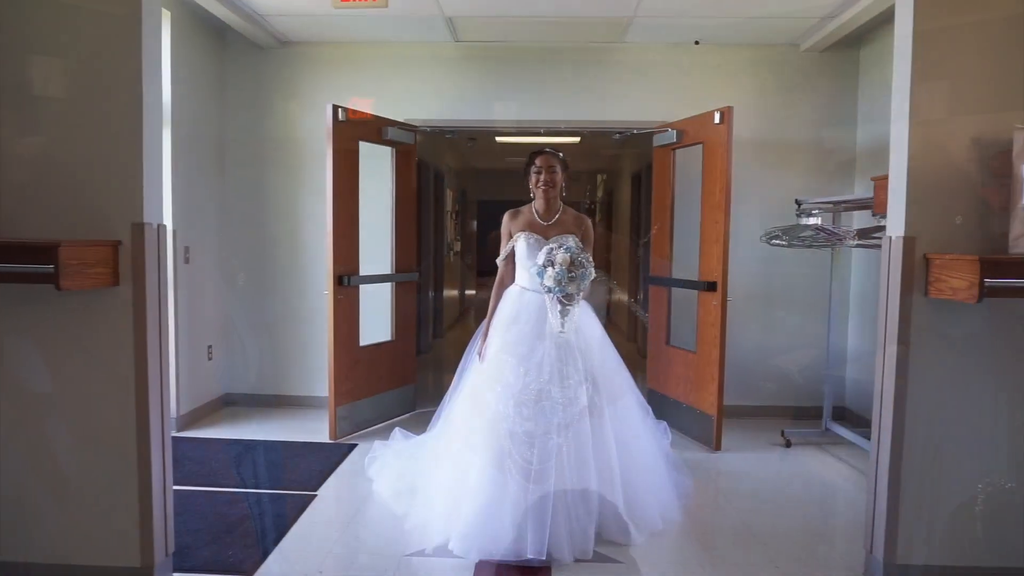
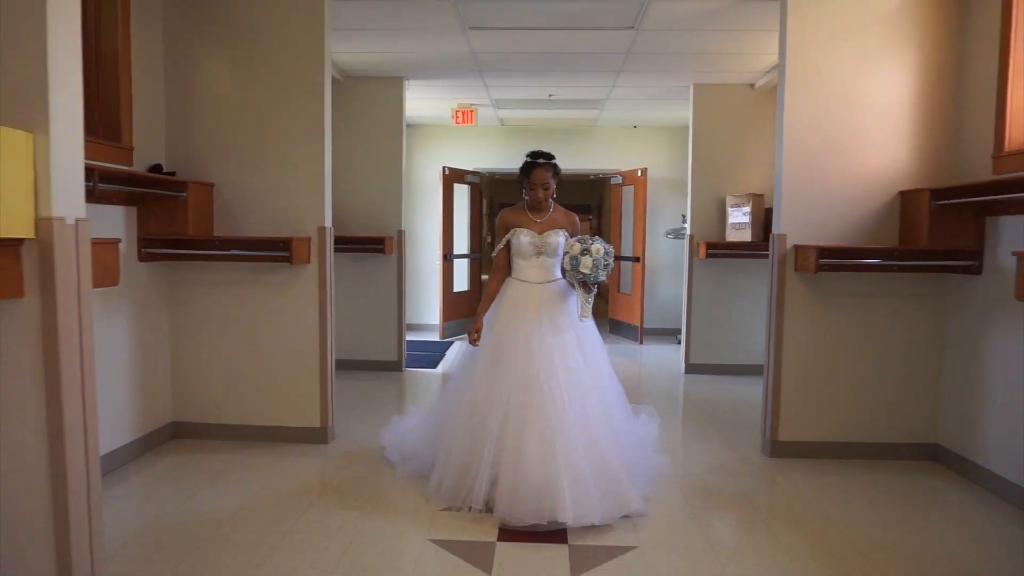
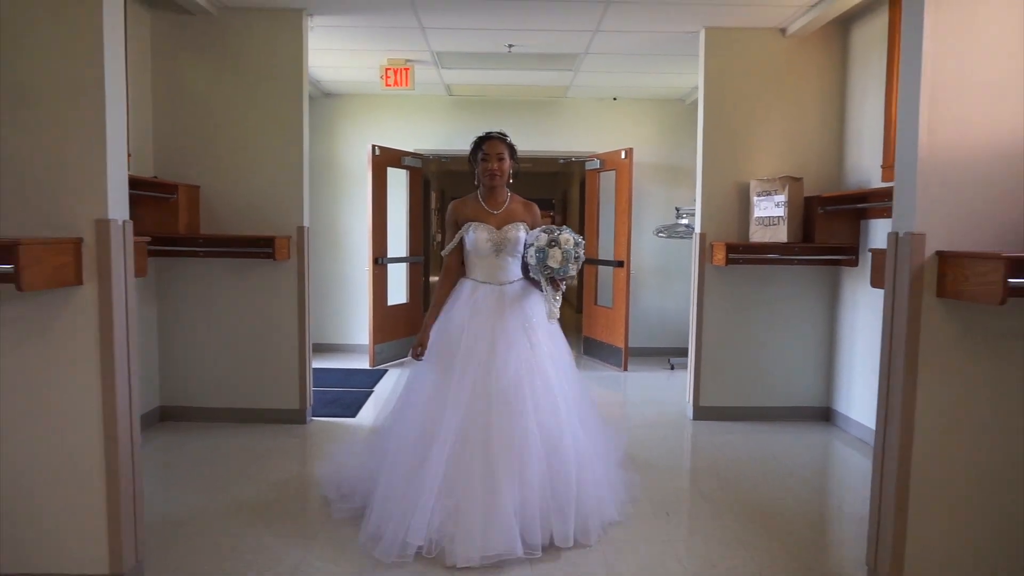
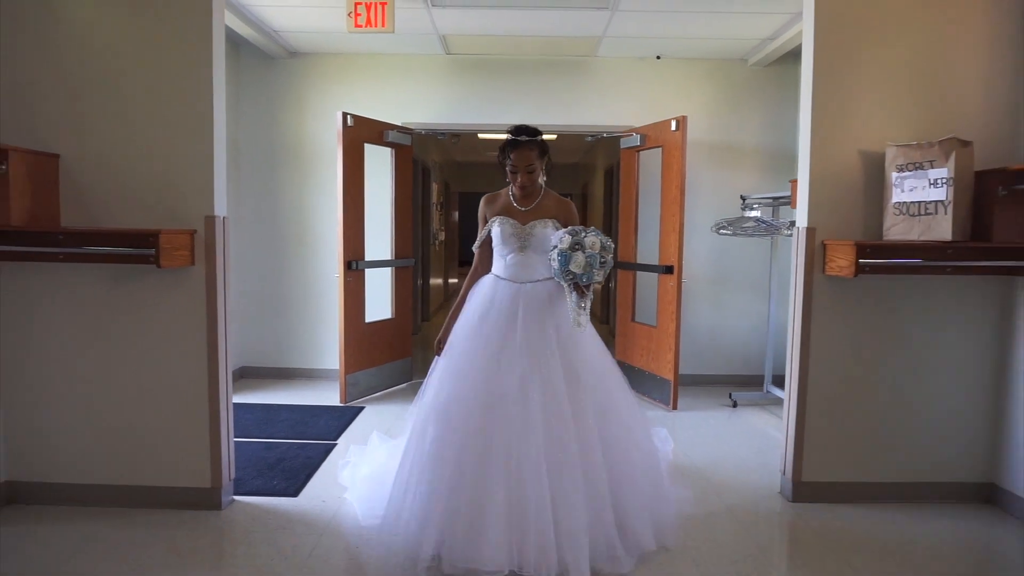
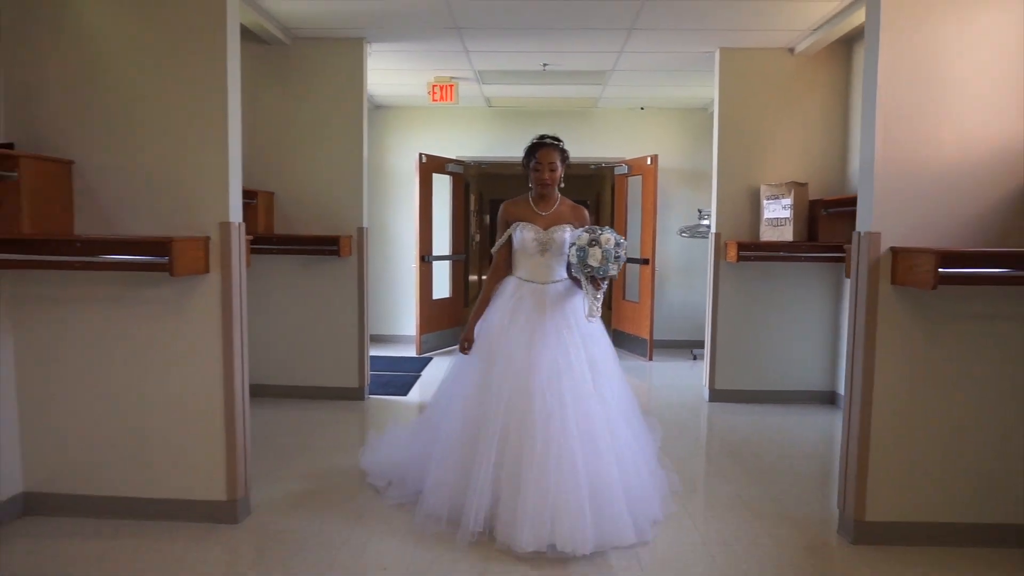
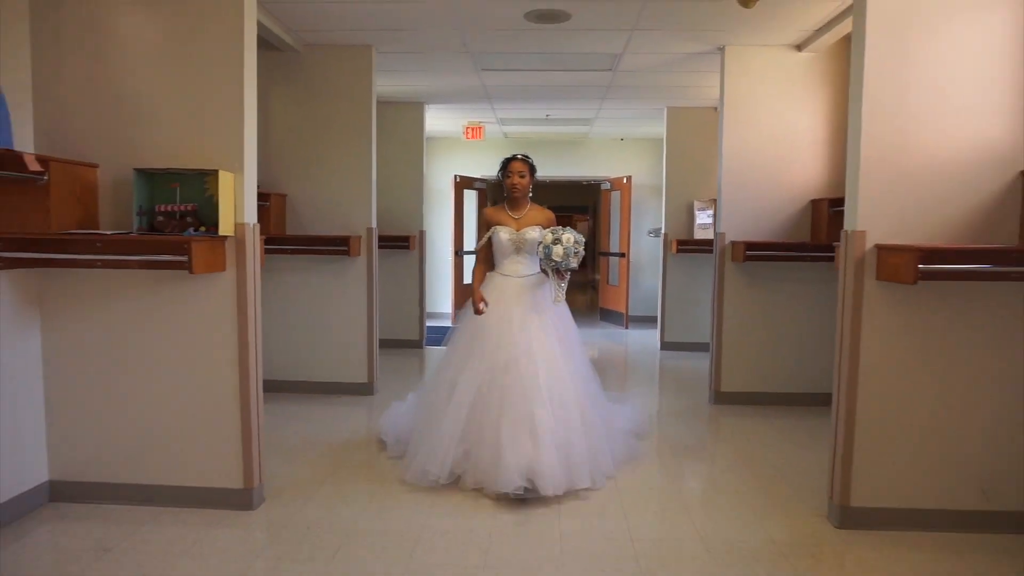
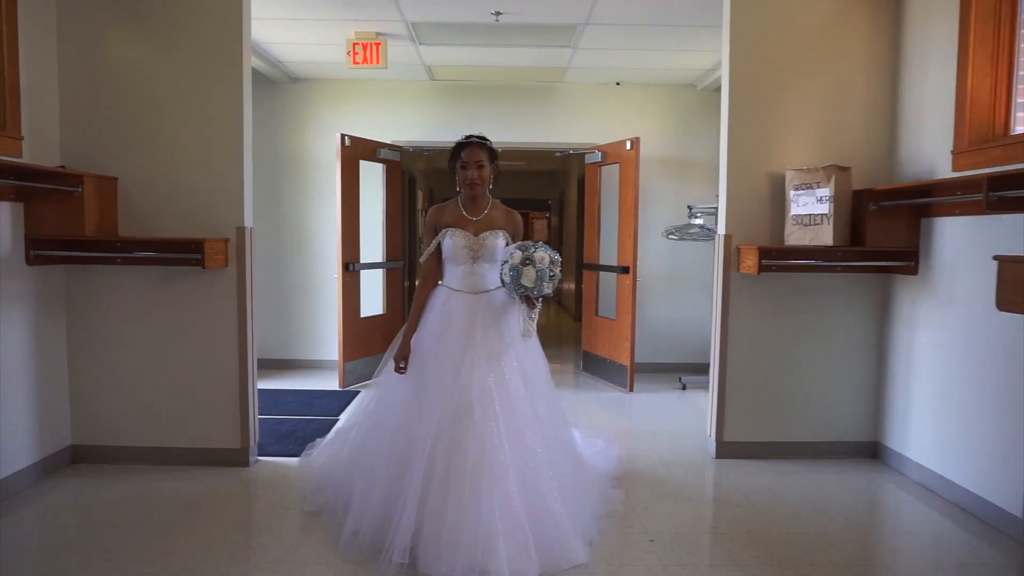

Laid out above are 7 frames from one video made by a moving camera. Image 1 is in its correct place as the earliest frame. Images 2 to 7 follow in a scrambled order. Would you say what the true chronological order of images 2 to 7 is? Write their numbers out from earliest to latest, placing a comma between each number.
4, 7, 3, 5, 2, 6
